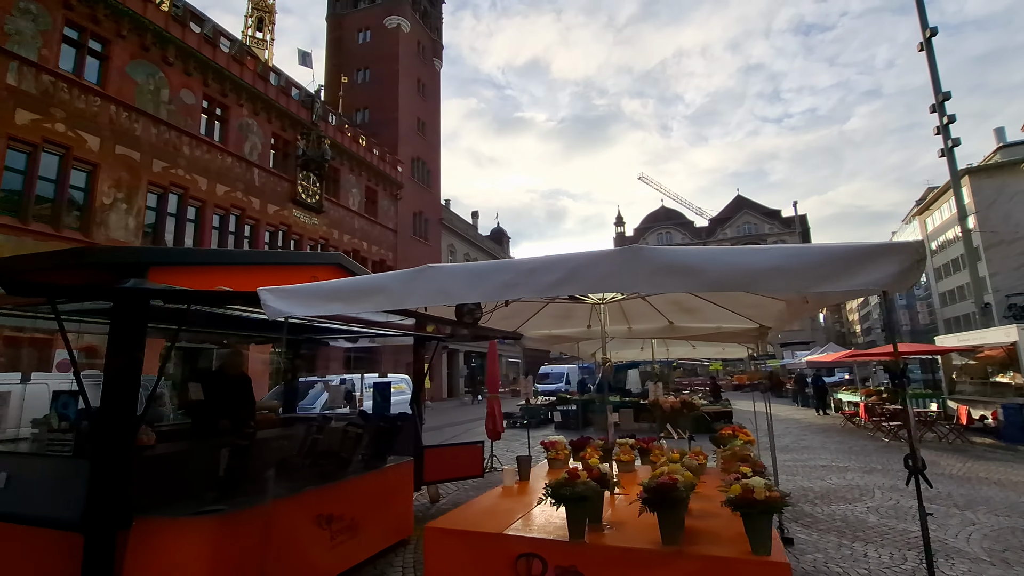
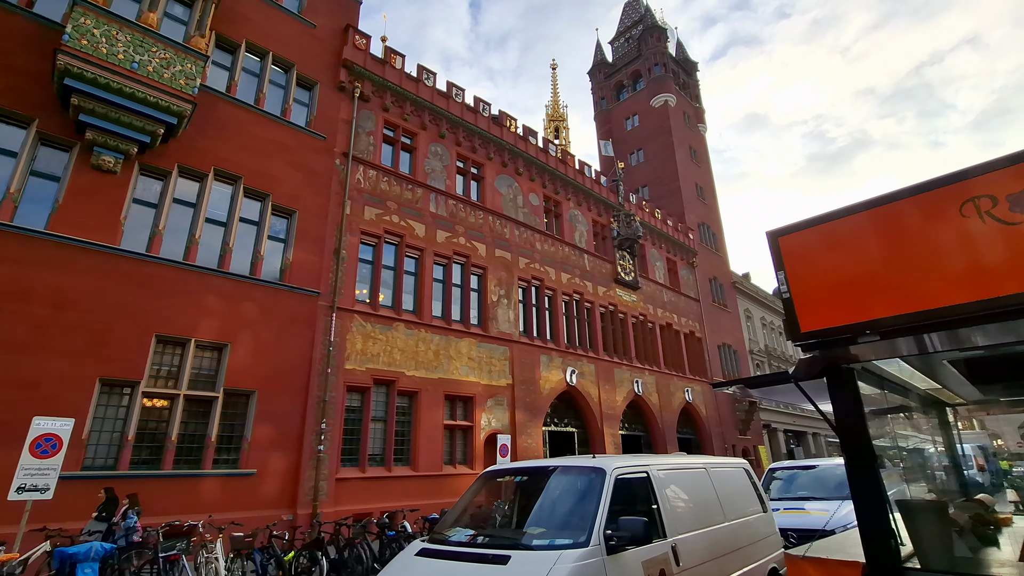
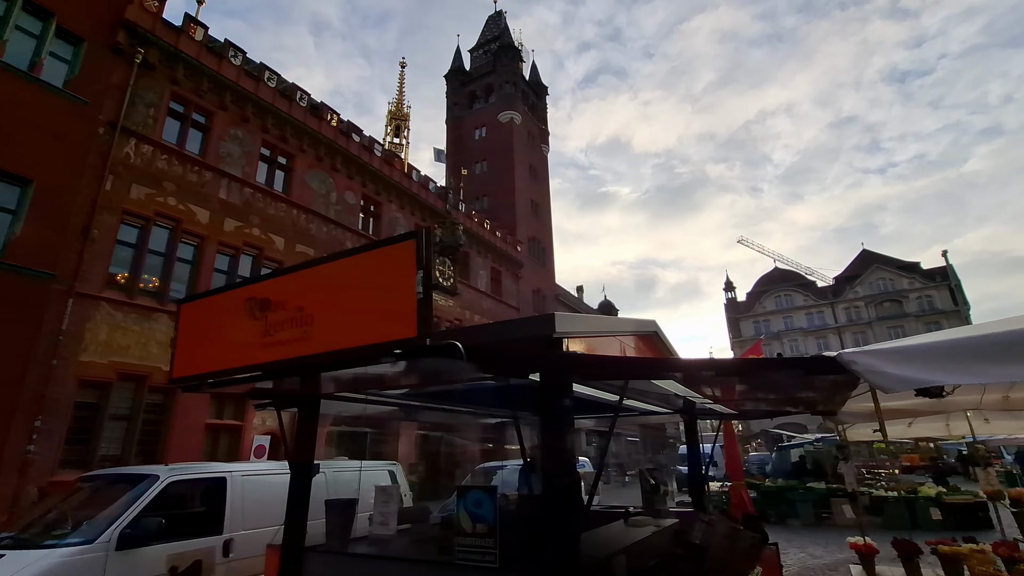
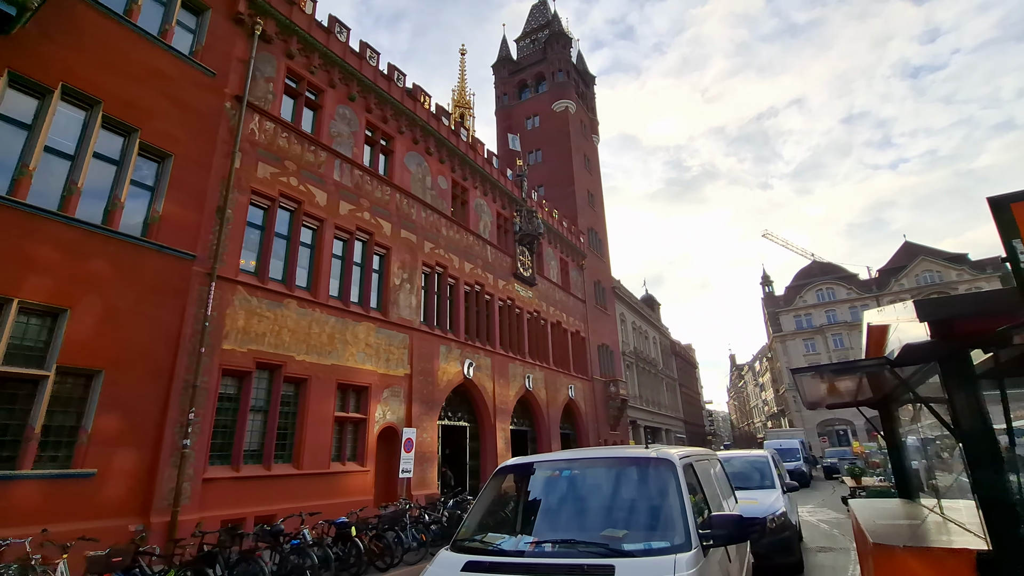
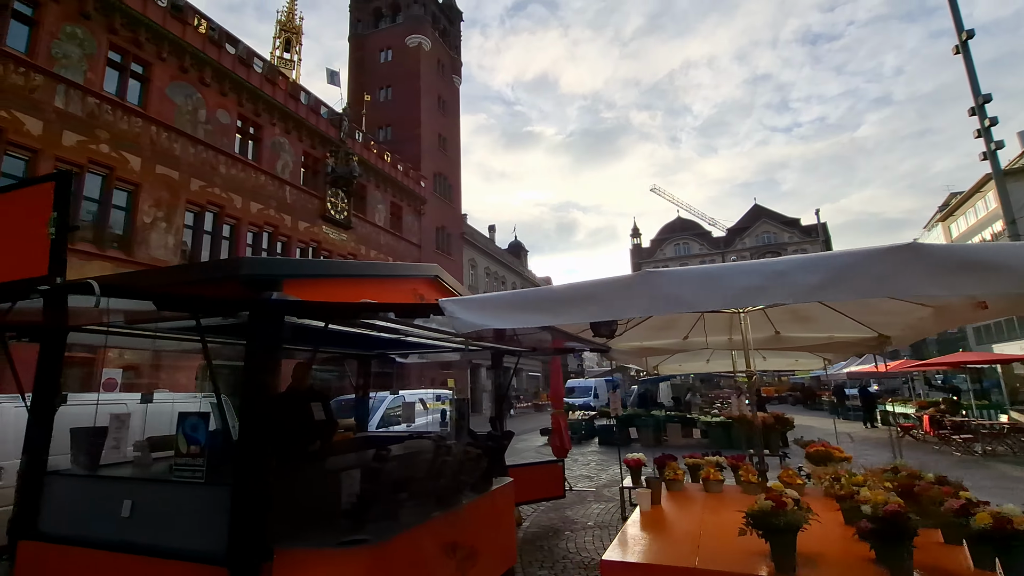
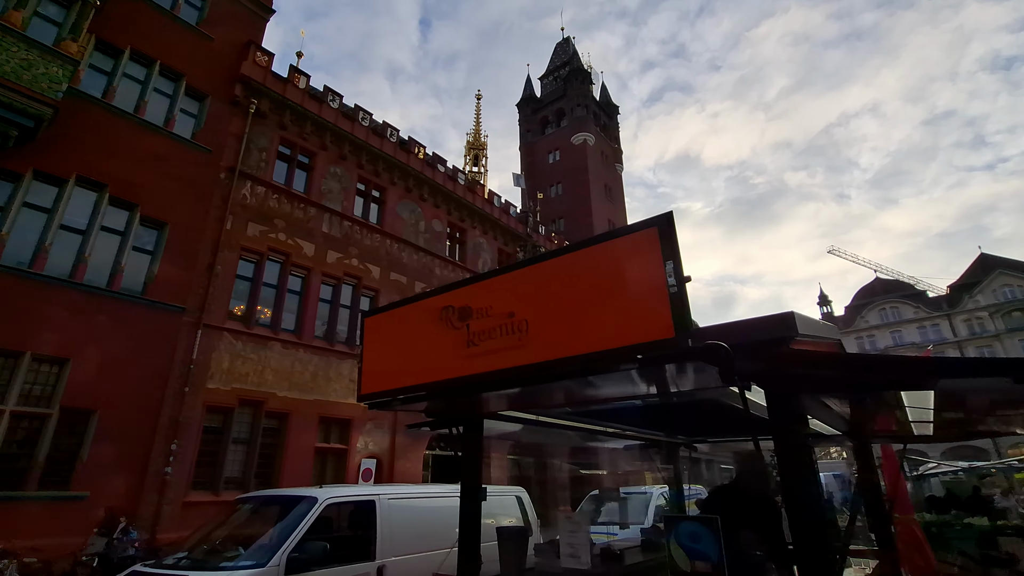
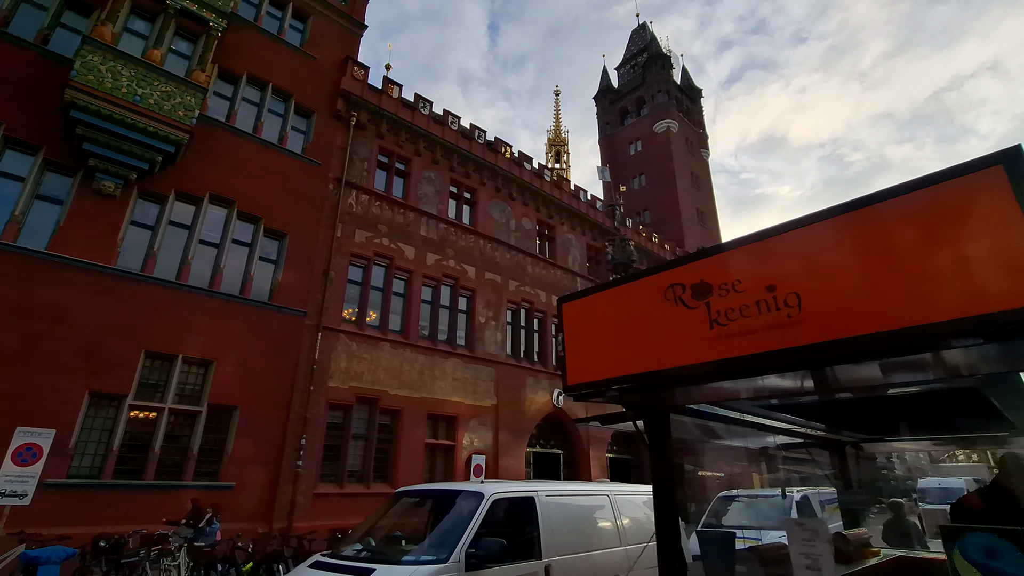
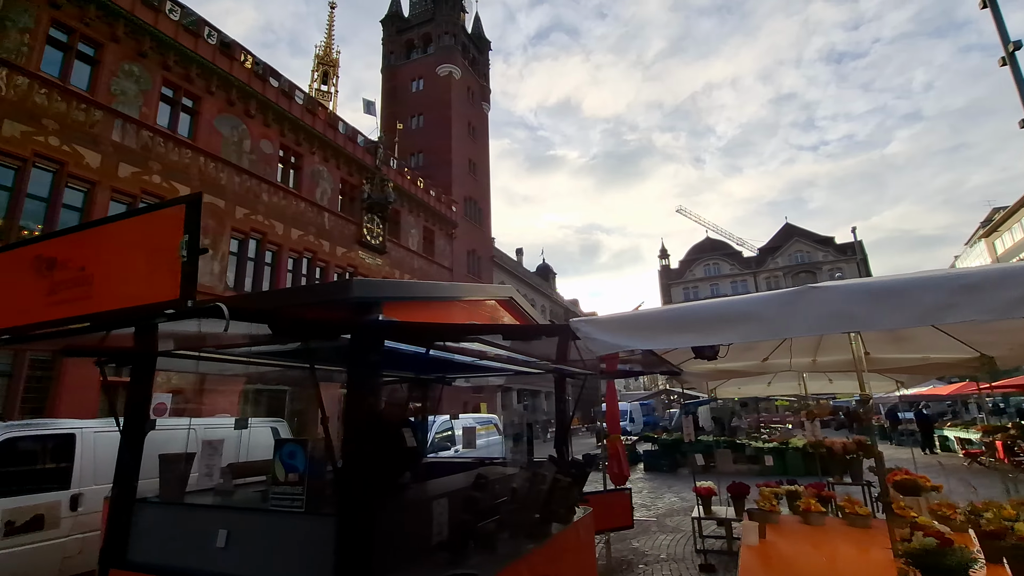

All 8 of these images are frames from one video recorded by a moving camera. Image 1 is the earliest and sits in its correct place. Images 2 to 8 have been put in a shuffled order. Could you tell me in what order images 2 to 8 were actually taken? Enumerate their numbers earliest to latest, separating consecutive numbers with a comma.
5, 8, 3, 6, 7, 2, 4
